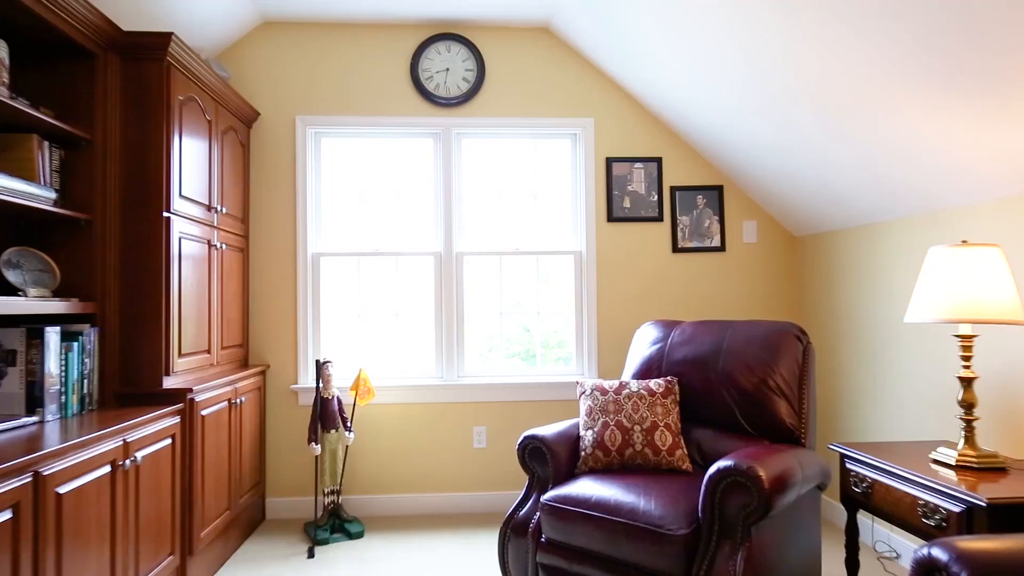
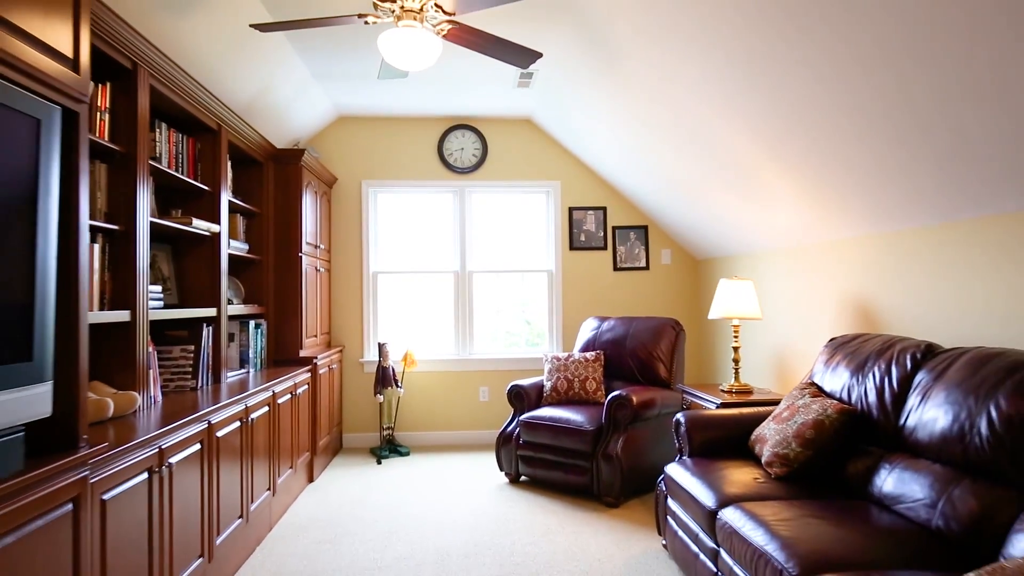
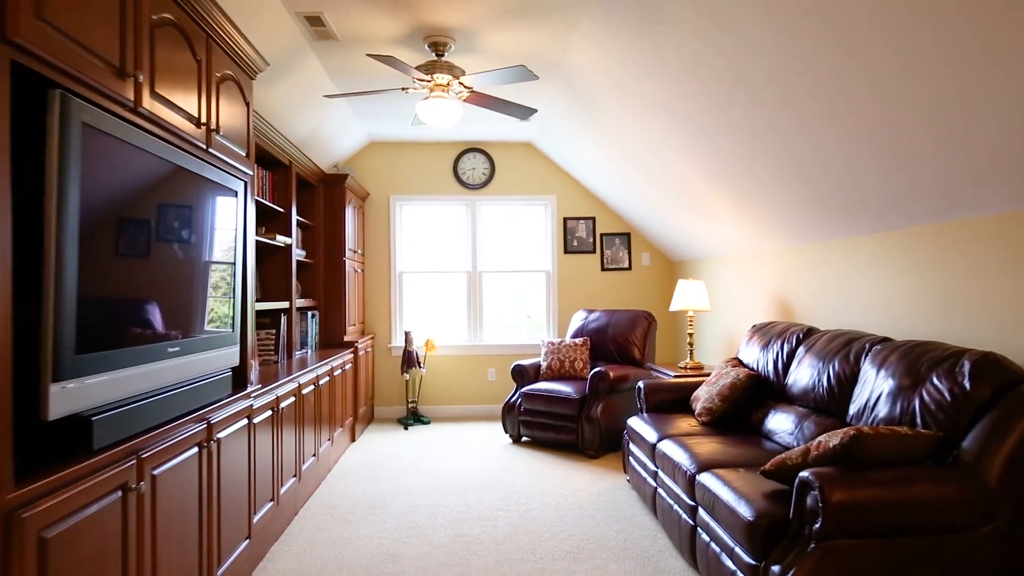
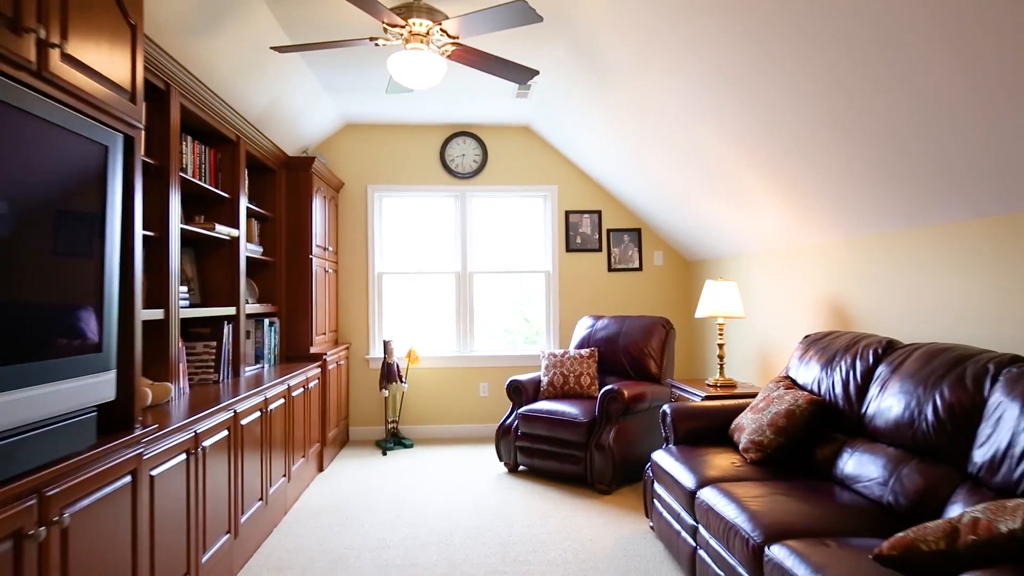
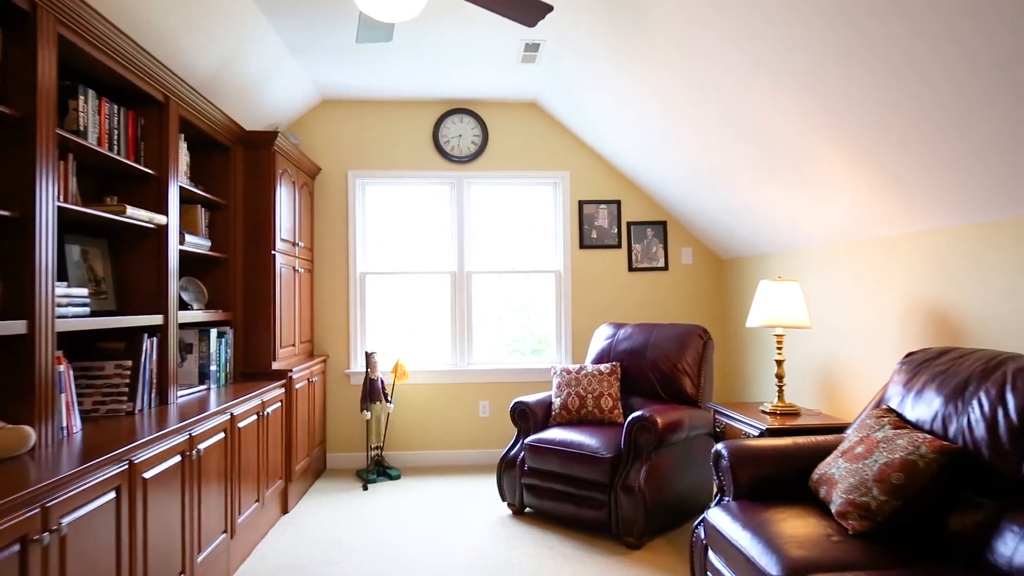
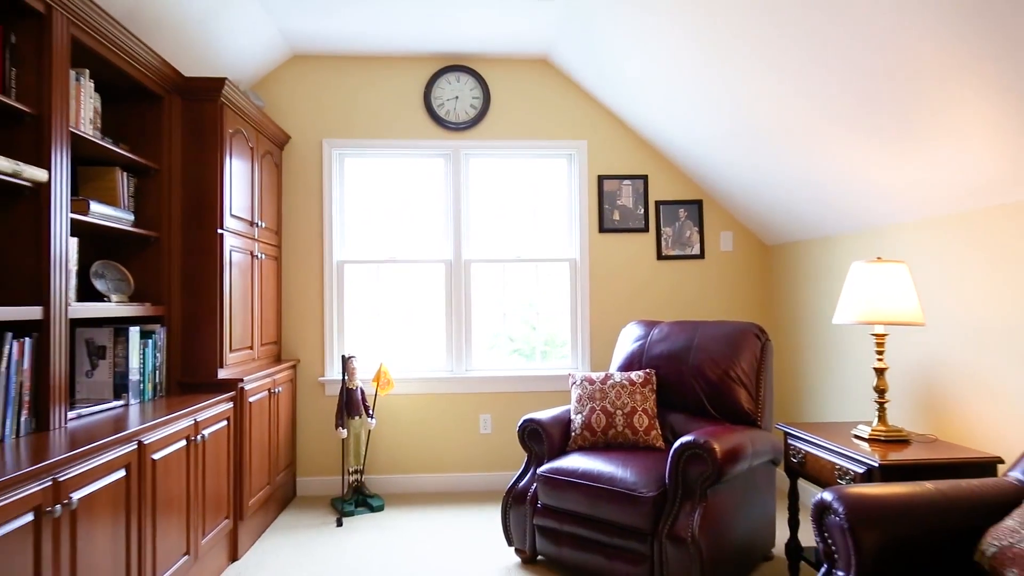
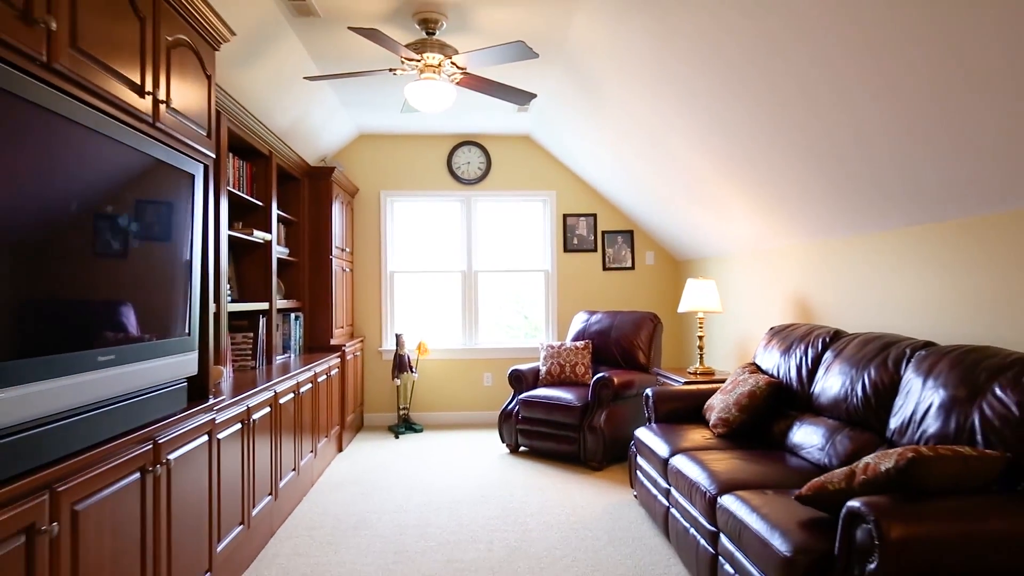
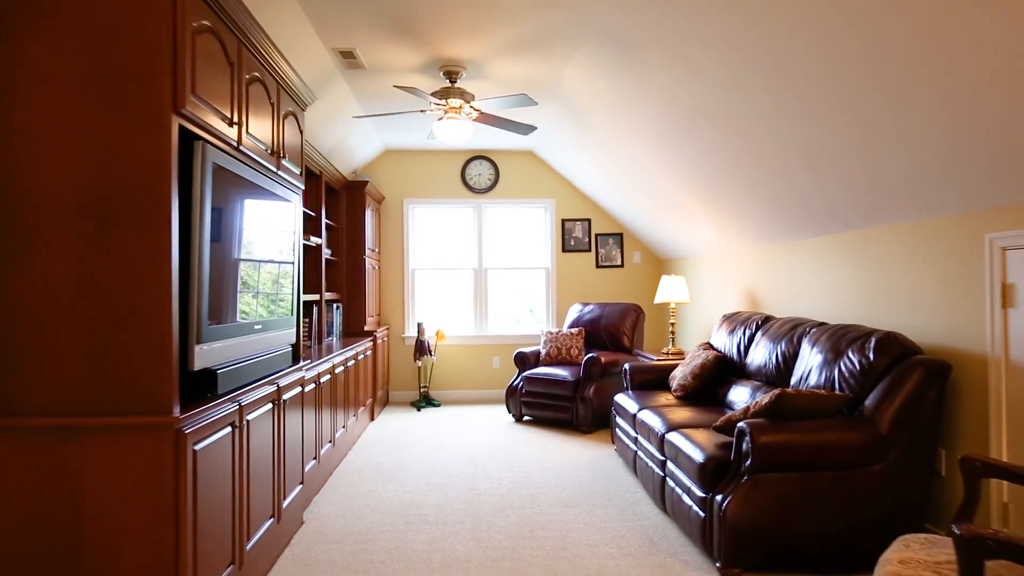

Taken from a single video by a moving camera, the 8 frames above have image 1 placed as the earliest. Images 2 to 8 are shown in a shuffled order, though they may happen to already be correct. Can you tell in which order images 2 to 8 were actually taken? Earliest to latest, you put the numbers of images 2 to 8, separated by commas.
6, 5, 2, 4, 7, 3, 8
